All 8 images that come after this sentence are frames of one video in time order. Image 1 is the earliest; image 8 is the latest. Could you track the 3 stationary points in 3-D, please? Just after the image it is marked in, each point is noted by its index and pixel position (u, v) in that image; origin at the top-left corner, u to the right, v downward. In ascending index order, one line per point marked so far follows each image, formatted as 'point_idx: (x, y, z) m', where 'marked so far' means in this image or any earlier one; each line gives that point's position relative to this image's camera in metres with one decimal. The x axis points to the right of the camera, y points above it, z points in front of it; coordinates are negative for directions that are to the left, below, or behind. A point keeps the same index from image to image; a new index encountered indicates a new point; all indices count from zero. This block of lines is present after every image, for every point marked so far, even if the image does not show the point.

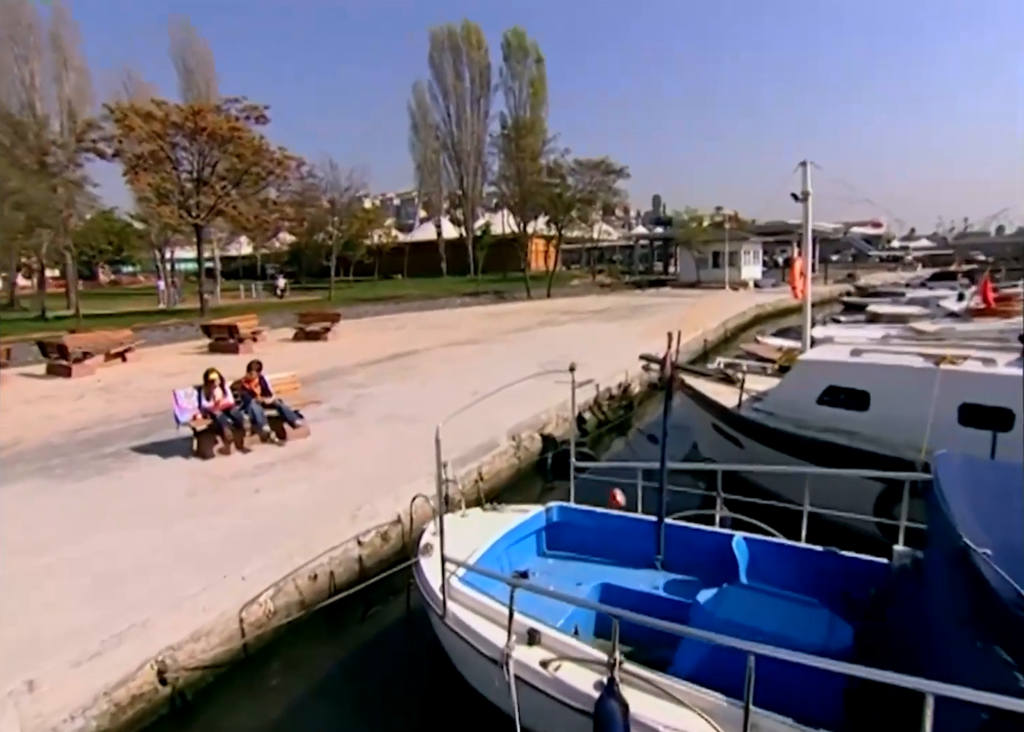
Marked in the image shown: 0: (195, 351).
0: (-9.1, +0.4, +18.2) m
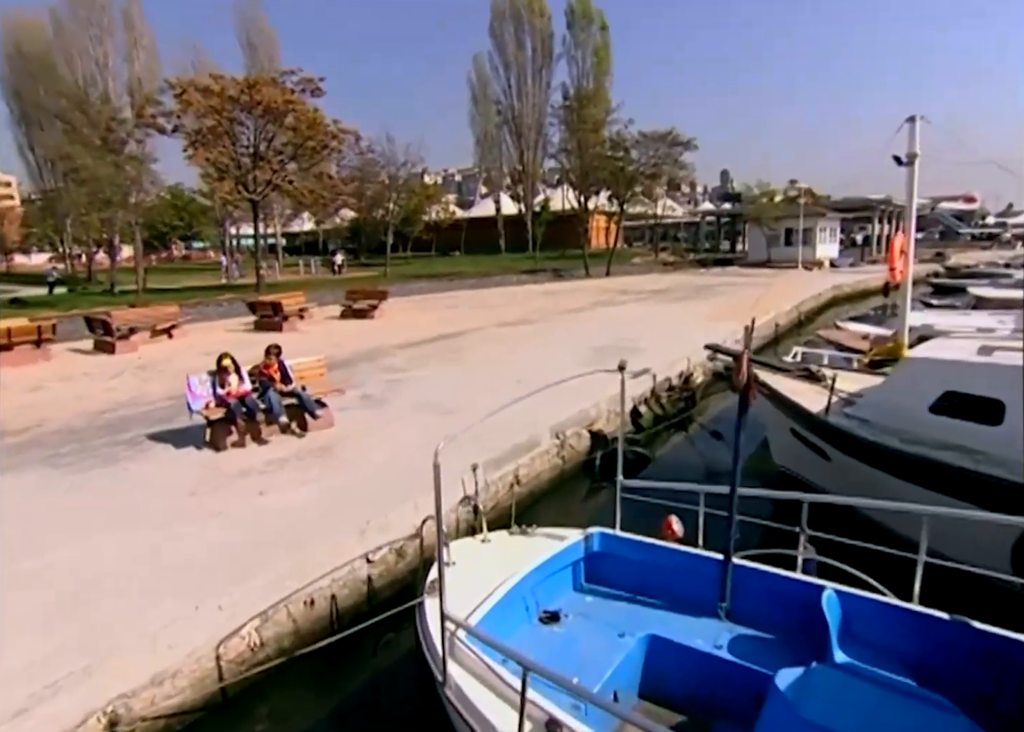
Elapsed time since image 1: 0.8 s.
0: (-7.6, +1.1, +17.9) m
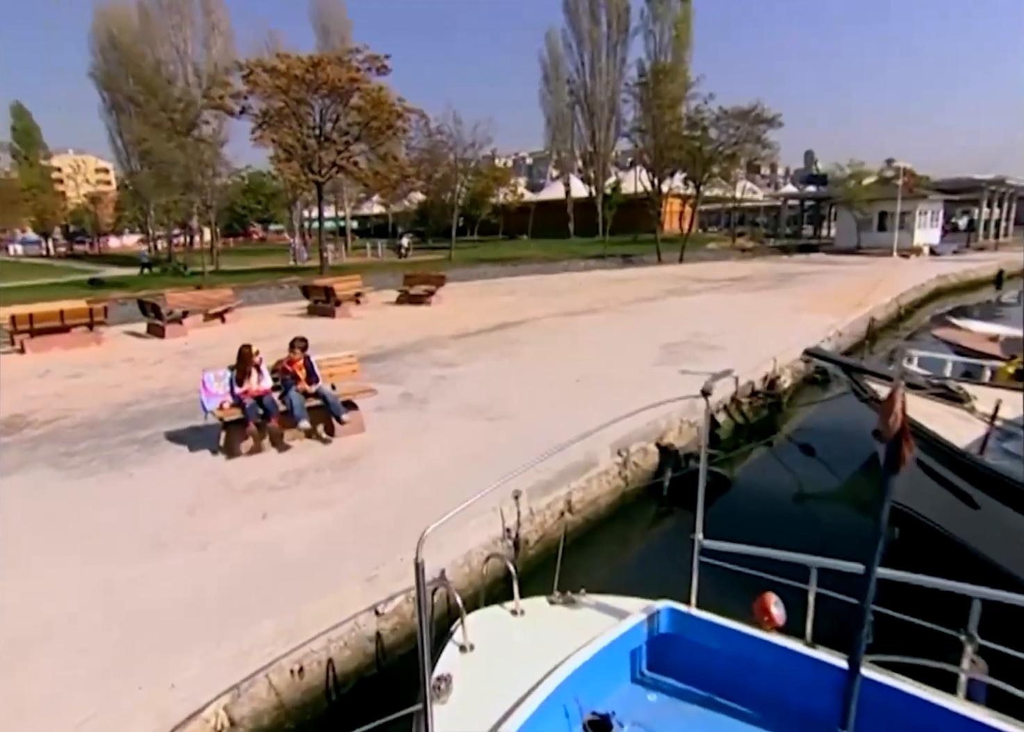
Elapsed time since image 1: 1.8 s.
0: (-5.9, +1.5, +17.5) m
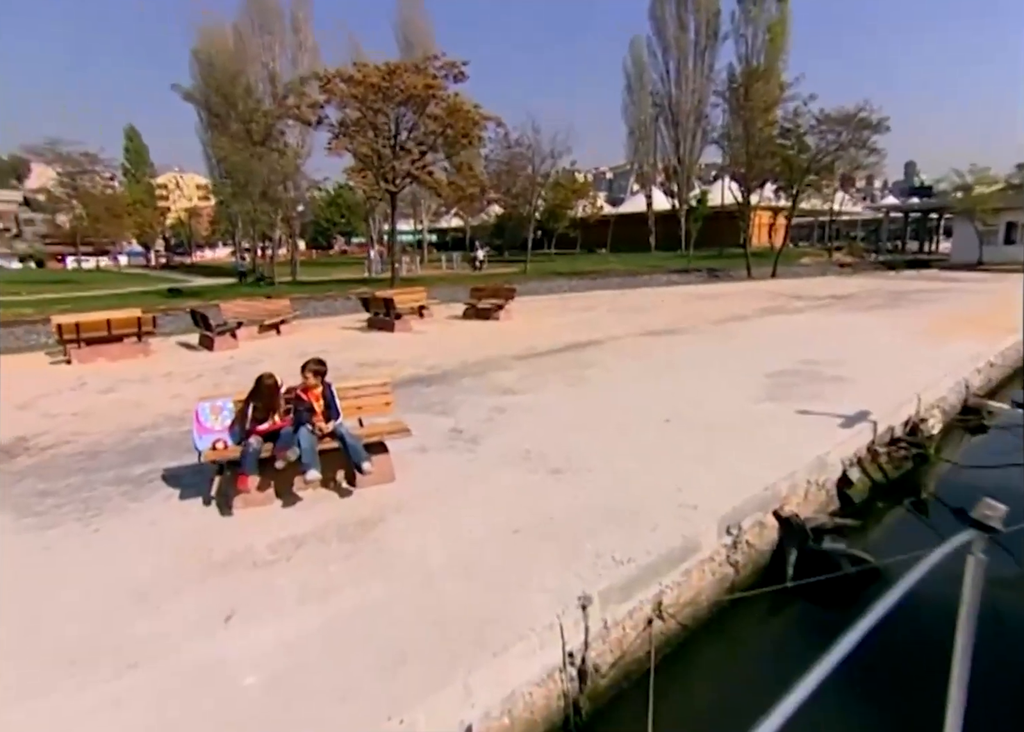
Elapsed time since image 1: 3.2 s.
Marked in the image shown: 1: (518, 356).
0: (-4.0, +1.0, +16.4) m
1: (+0.1, +0.2, +14.2) m
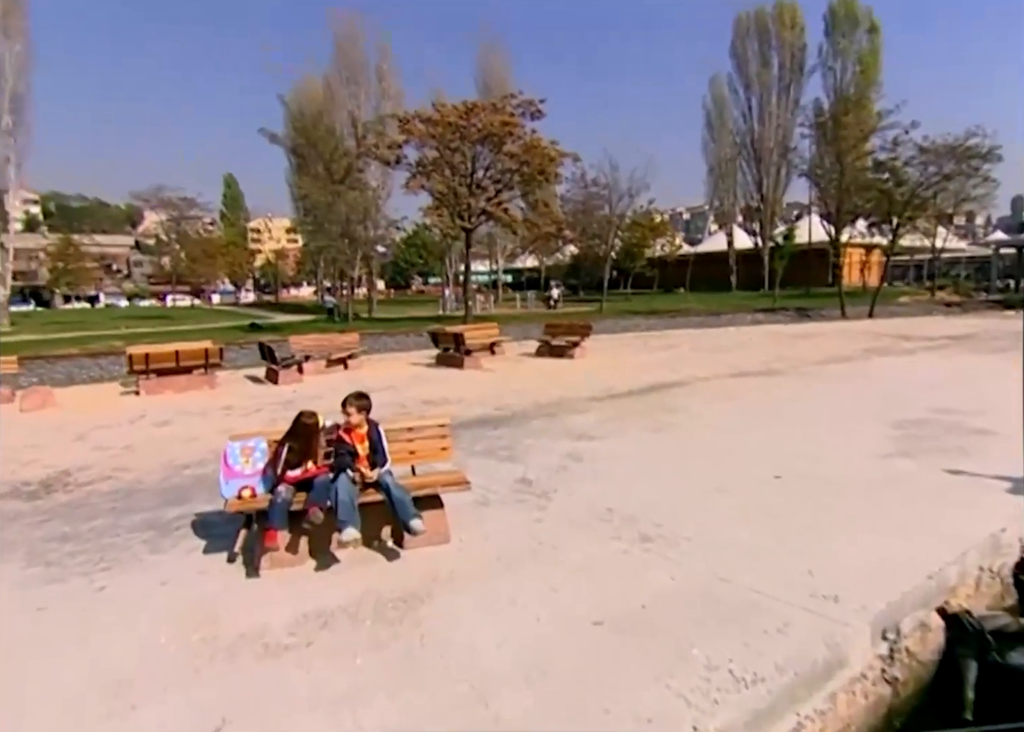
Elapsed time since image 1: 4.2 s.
0: (-2.2, +0.1, +15.9) m
1: (+1.6, -0.7, +13.1) m
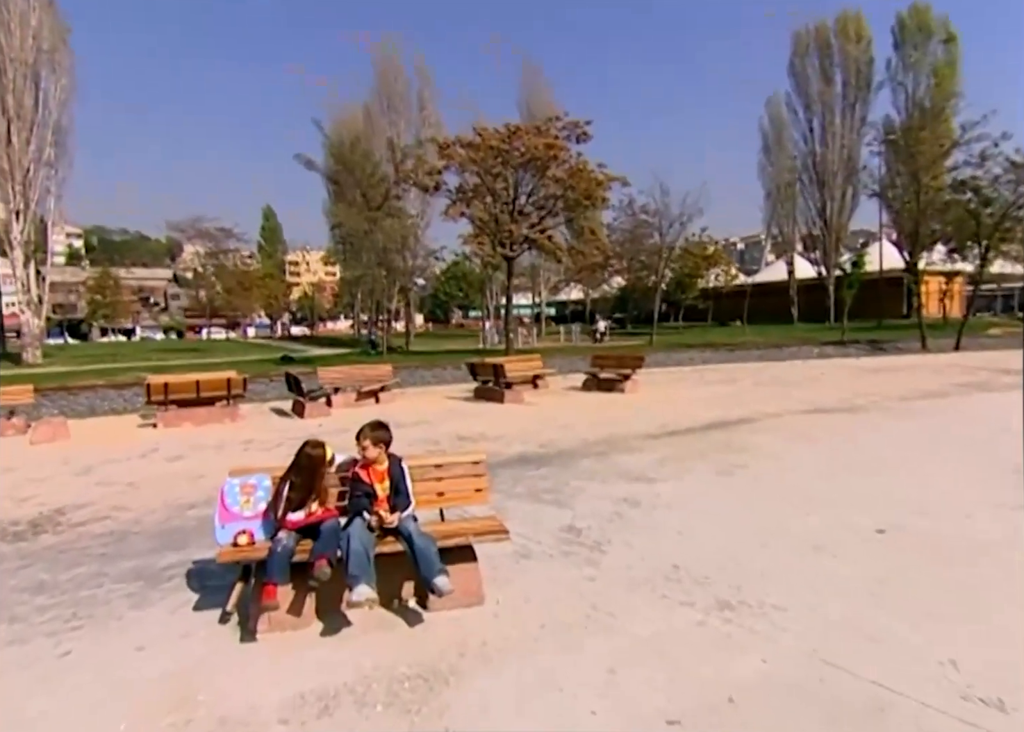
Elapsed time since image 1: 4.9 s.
0: (-1.2, -0.7, +14.8) m
1: (+2.4, -1.3, +11.7) m
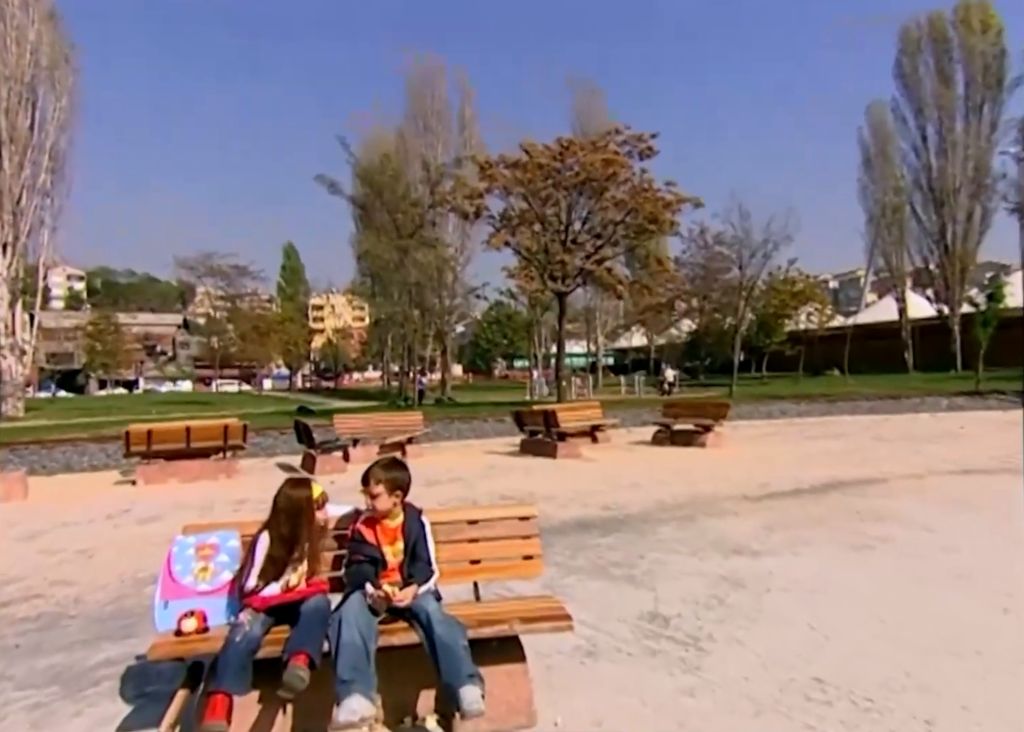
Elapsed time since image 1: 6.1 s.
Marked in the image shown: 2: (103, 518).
0: (-0.1, -1.7, +12.5) m
1: (+3.3, -1.8, +9.1) m
2: (-5.0, -1.9, +7.8) m
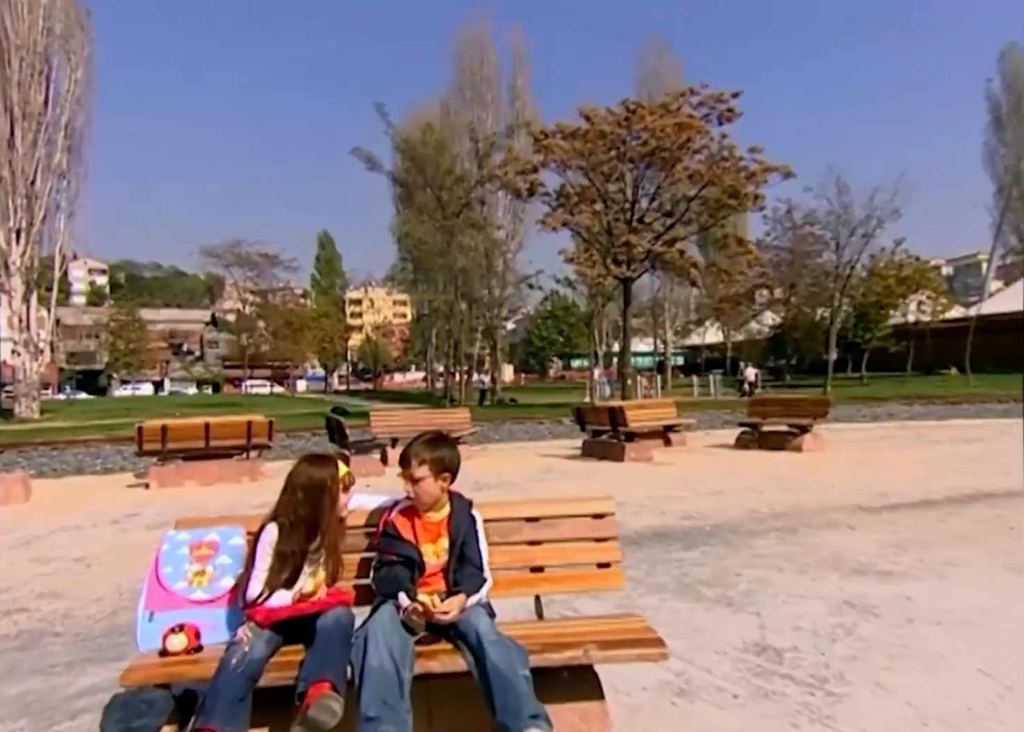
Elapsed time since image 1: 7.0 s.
0: (+0.9, -1.7, +11.1) m
1: (+4.0, -1.5, +7.5) m
2: (-4.4, -1.7, +6.8) m
